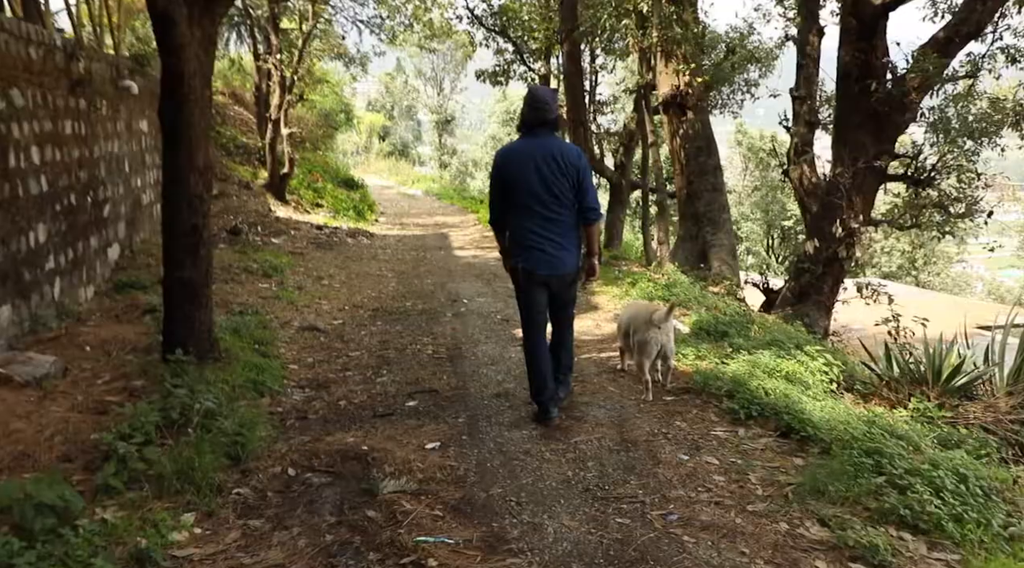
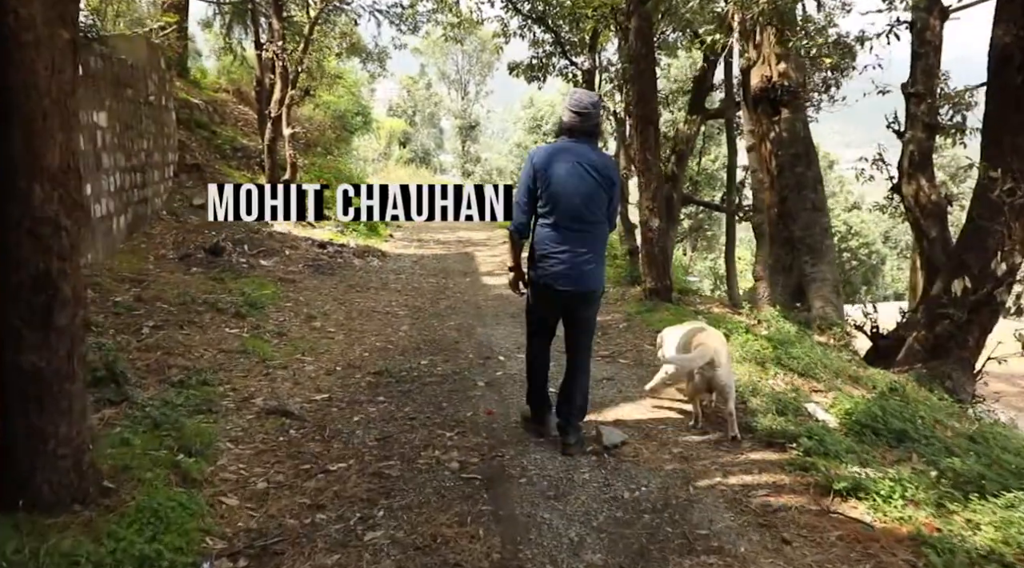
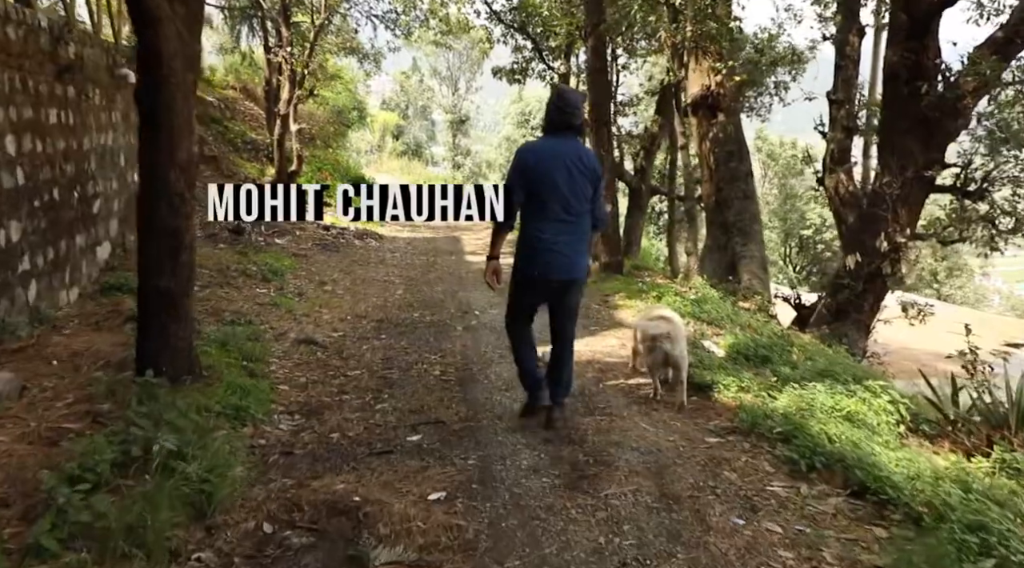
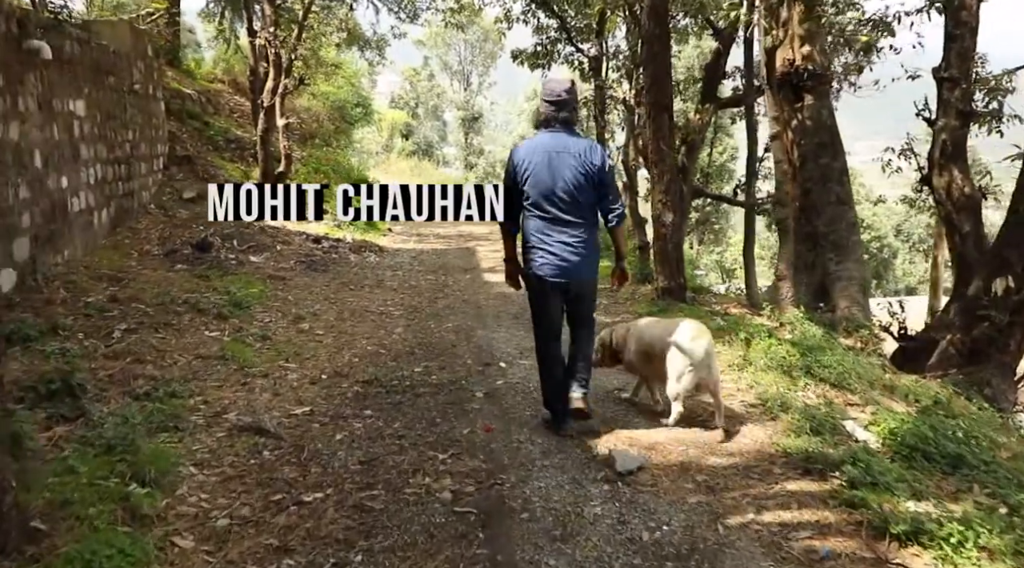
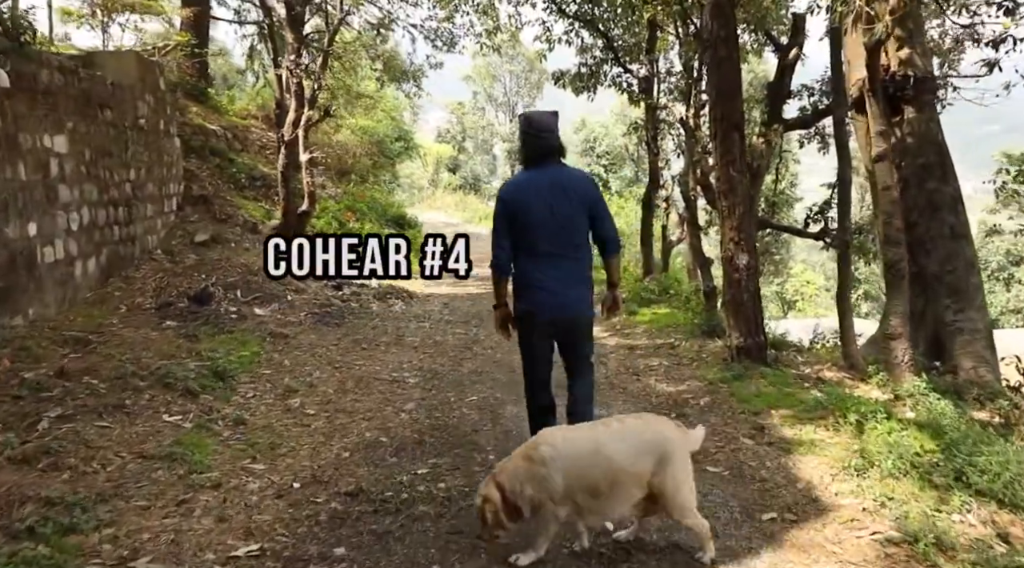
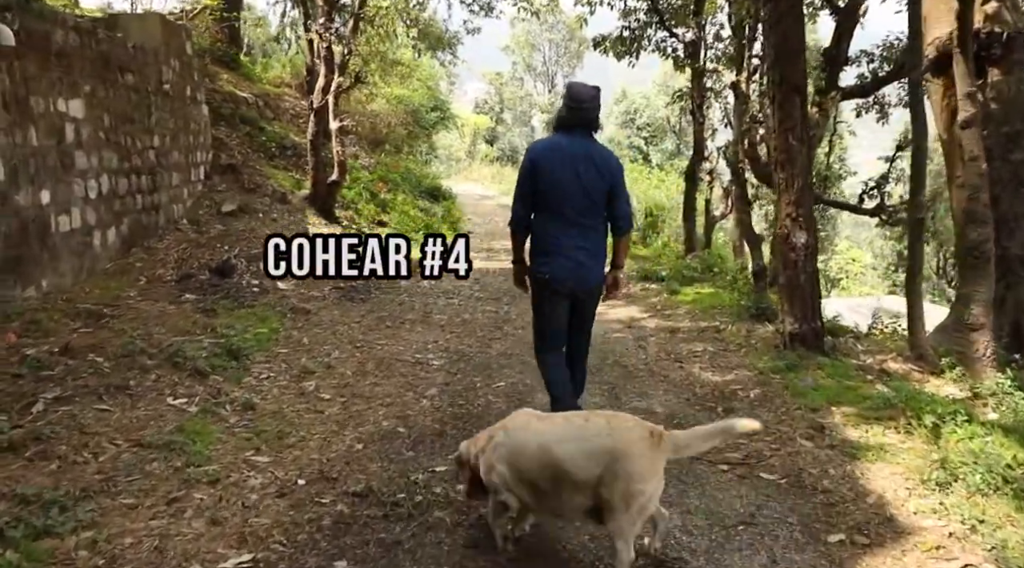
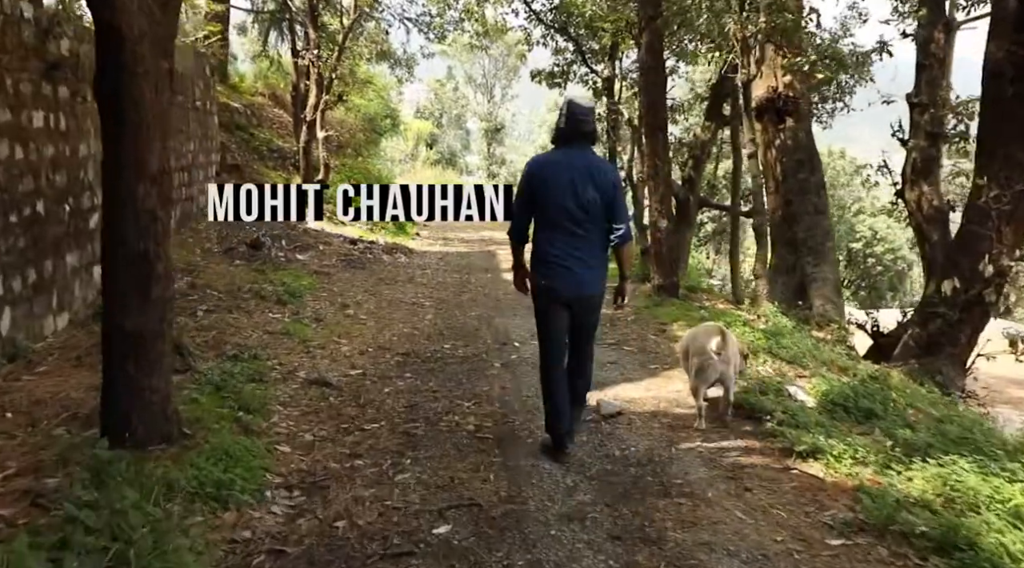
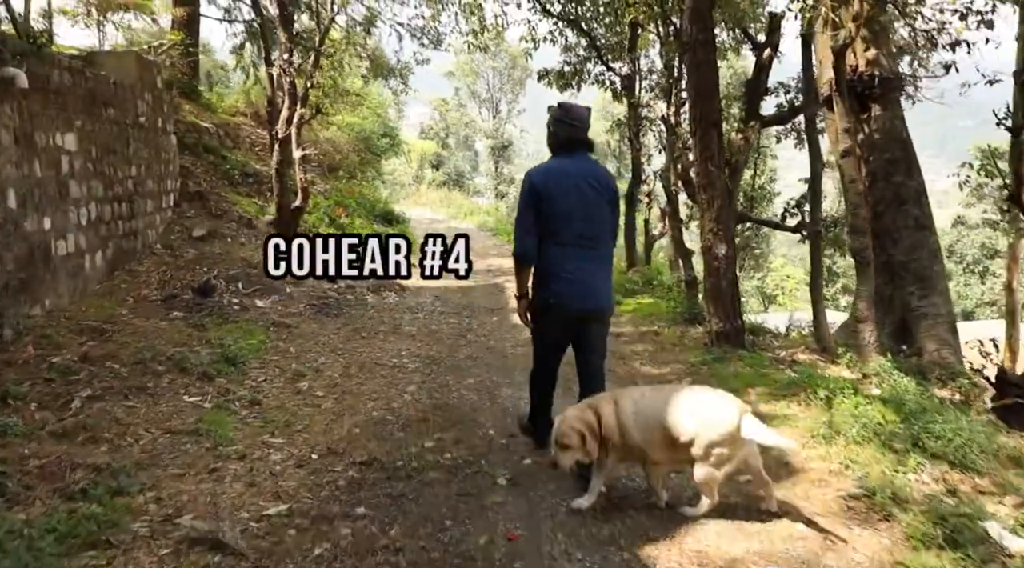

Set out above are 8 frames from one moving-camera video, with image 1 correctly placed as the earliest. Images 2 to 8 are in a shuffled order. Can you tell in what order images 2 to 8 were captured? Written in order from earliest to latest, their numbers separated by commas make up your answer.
3, 7, 2, 4, 8, 5, 6
